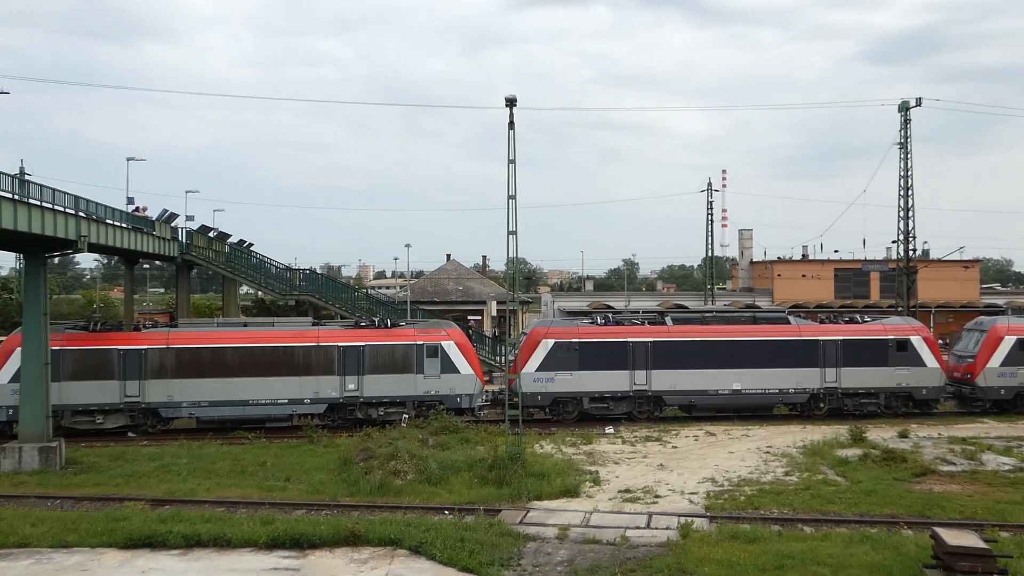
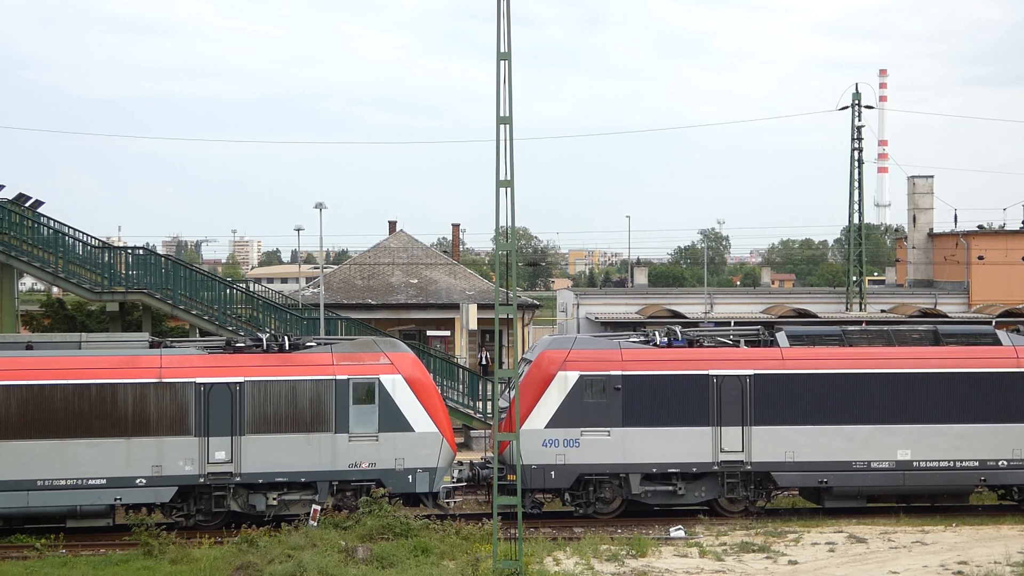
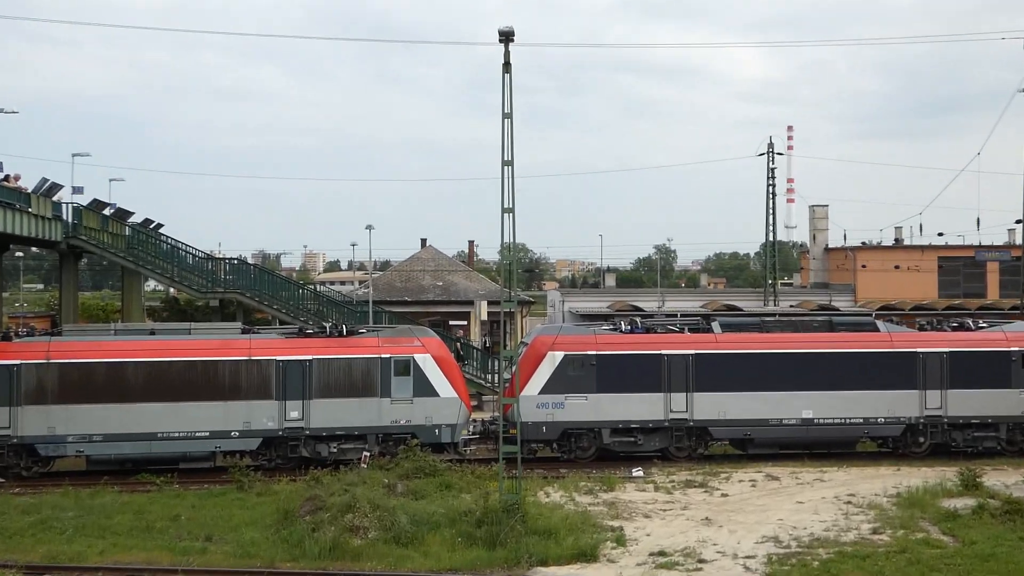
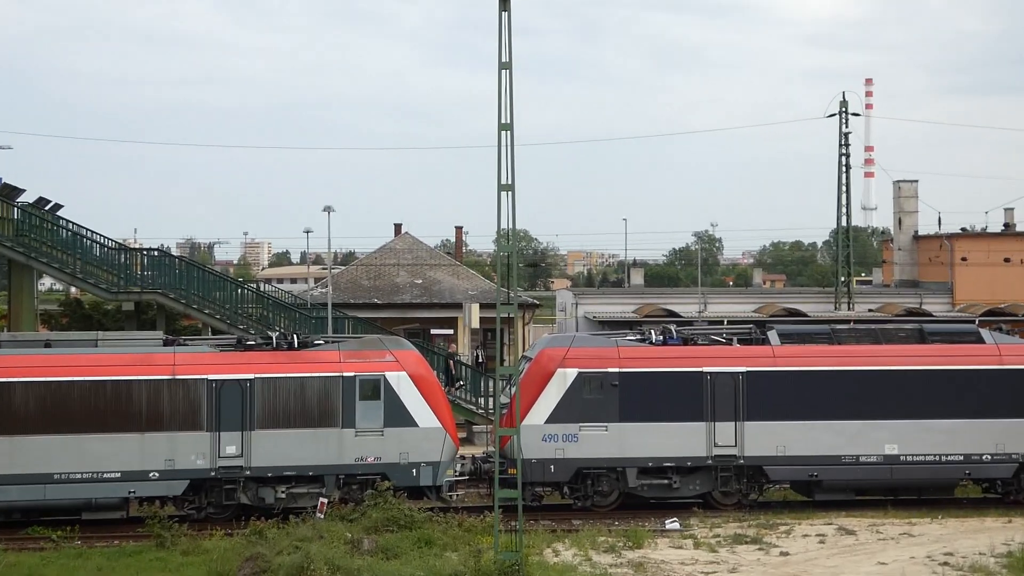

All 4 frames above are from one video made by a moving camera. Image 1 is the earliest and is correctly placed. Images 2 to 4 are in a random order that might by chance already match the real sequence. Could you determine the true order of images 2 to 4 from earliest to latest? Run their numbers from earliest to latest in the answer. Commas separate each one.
3, 4, 2
